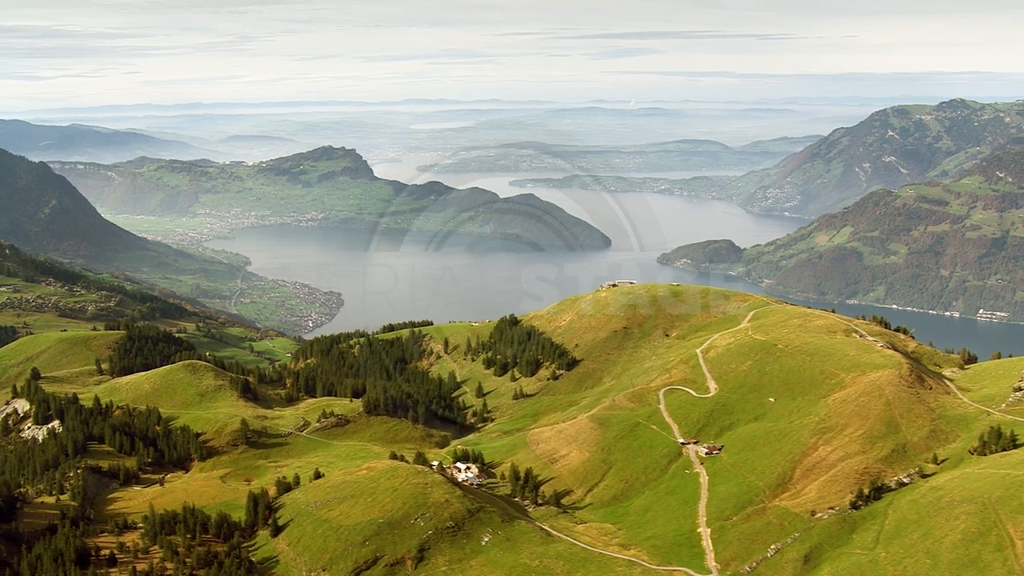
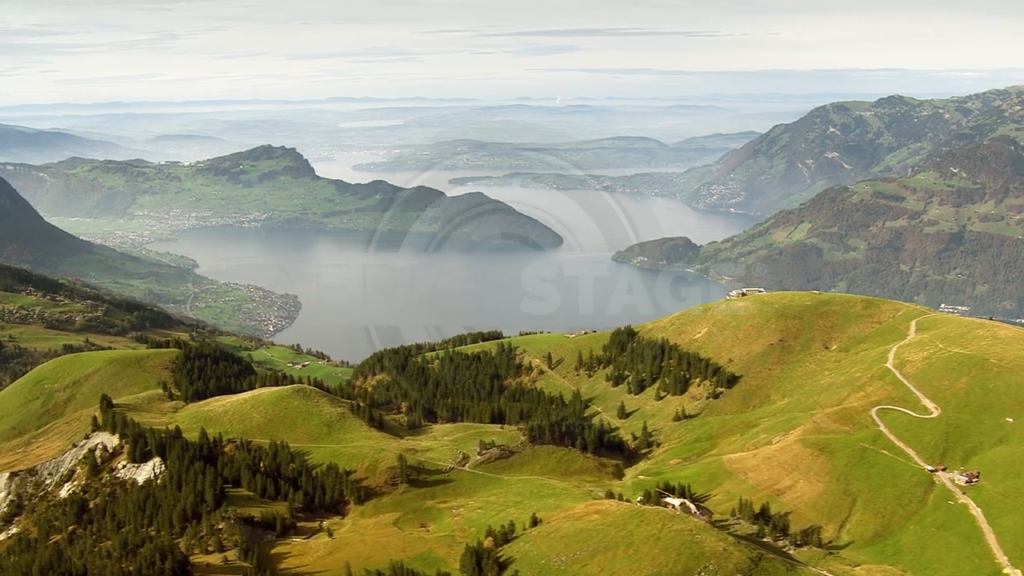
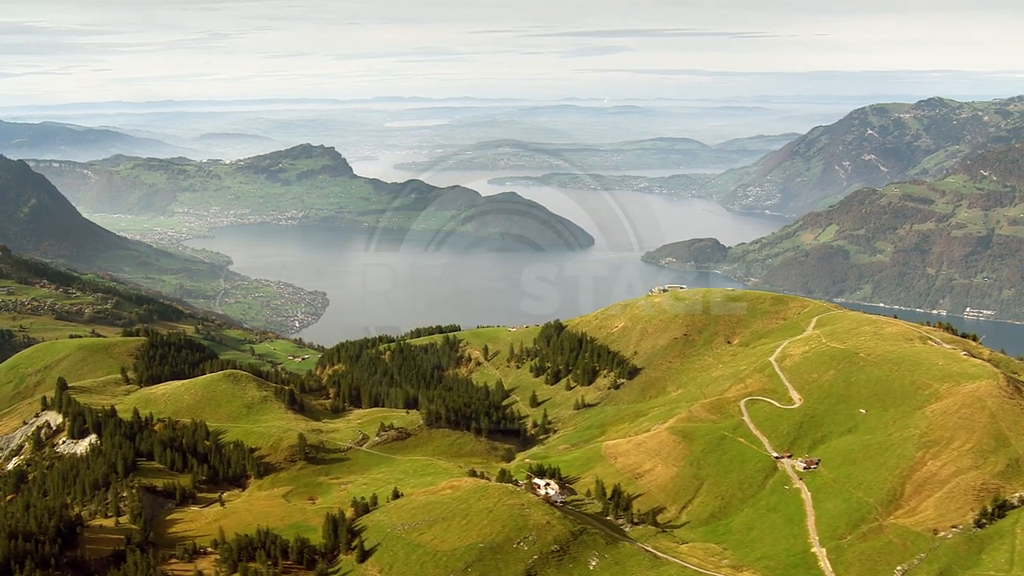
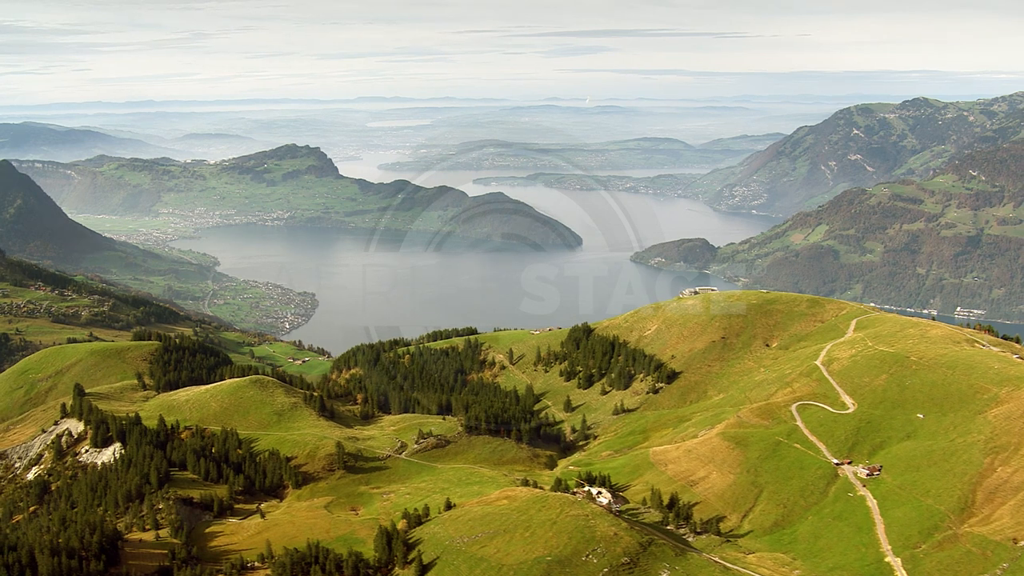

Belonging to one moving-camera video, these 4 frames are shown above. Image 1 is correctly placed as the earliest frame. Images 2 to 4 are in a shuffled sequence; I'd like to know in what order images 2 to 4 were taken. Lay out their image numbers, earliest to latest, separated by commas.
3, 4, 2
